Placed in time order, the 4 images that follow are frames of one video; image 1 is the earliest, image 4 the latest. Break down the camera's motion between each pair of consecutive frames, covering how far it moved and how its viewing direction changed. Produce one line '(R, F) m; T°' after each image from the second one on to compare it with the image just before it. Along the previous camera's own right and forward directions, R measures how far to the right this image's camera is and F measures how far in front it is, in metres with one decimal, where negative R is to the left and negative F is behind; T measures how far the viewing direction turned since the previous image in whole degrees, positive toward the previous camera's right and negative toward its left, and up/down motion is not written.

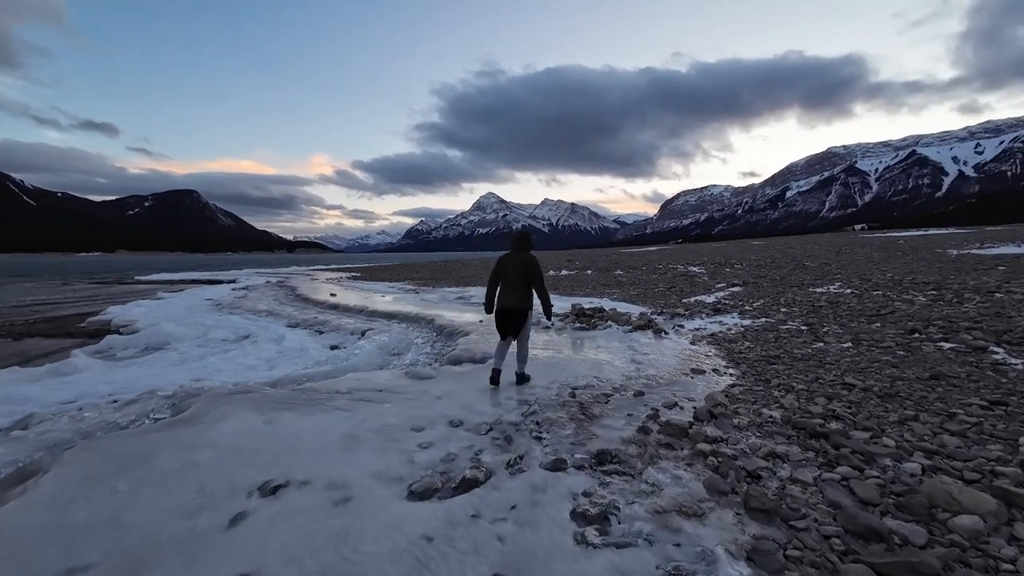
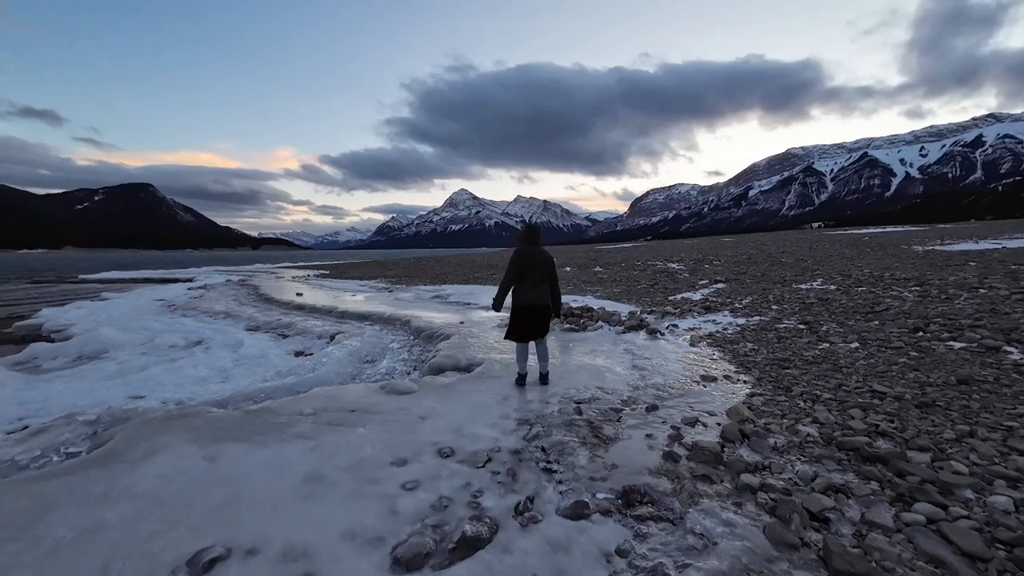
(-0.3, +0.9) m; +4°
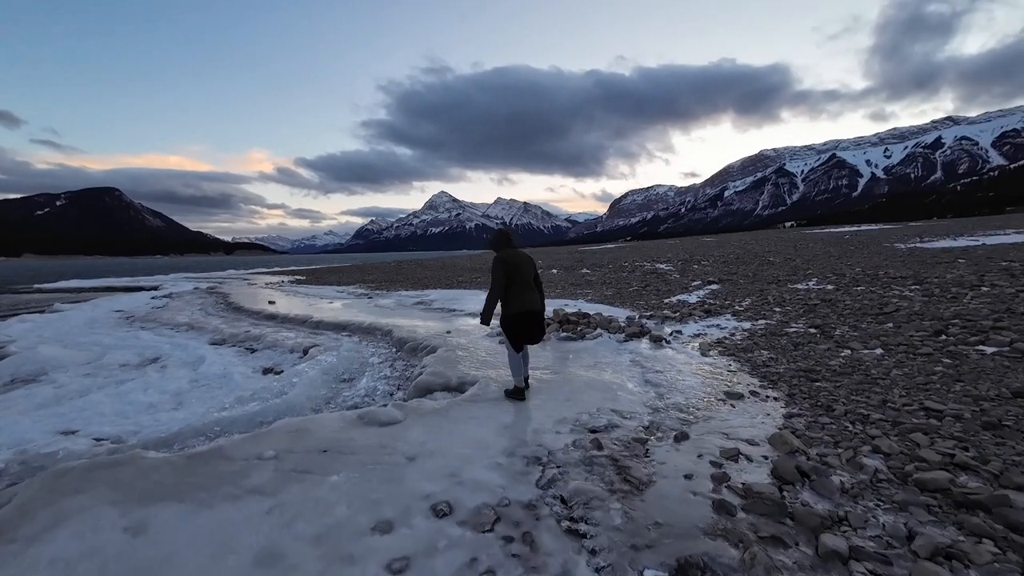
(-0.2, +0.9) m; +2°
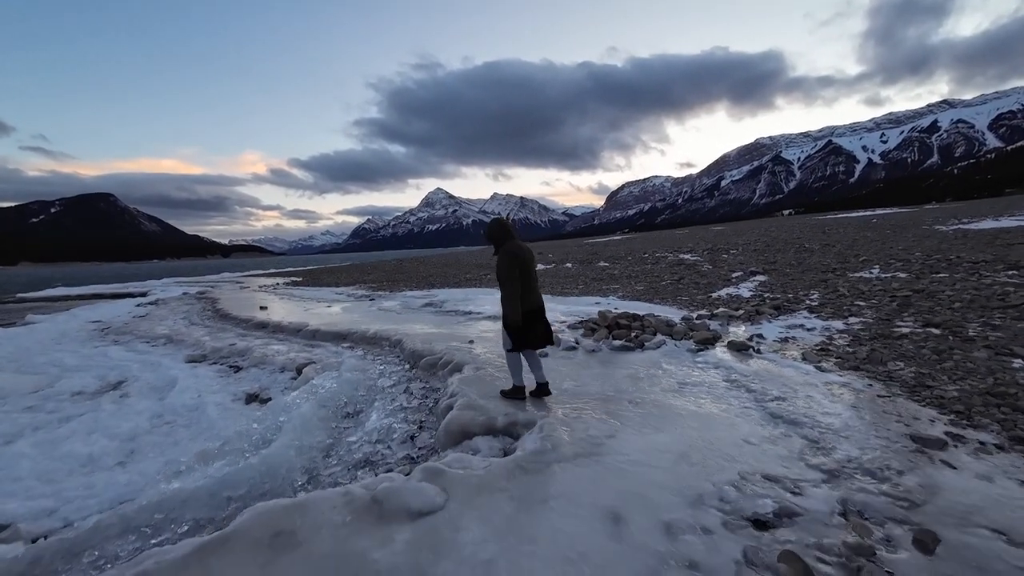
(-0.8, +2.1) m; 0°
